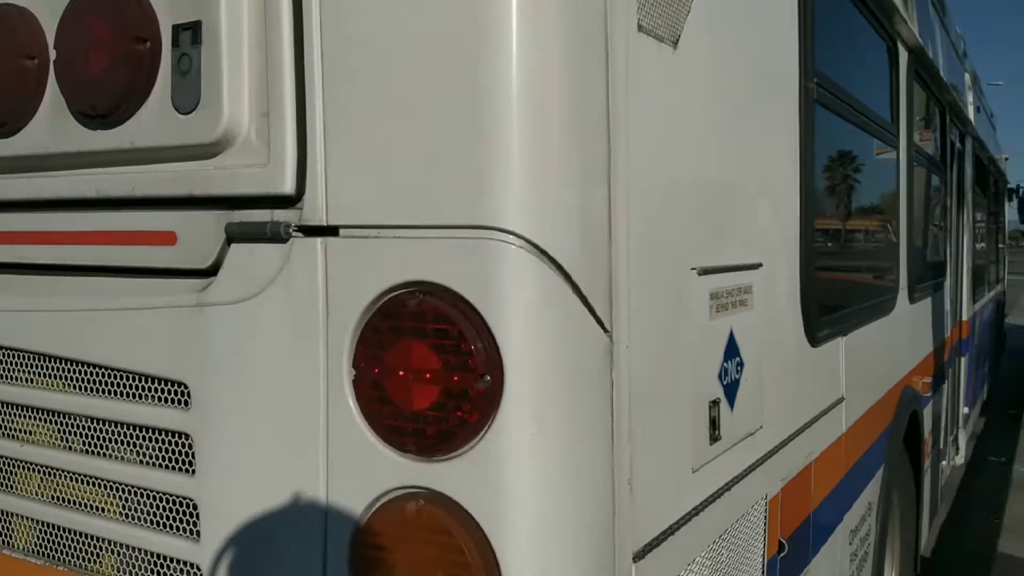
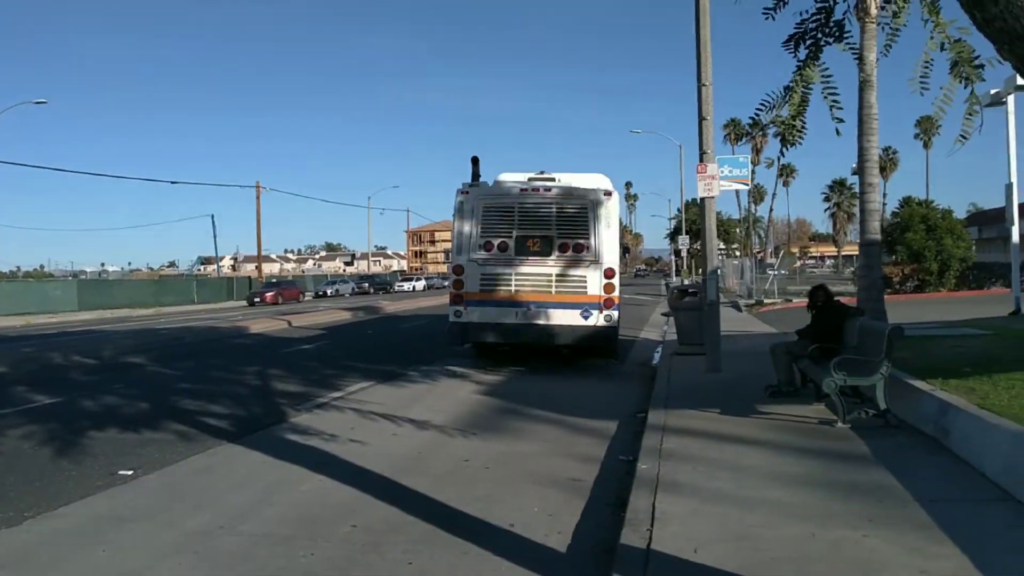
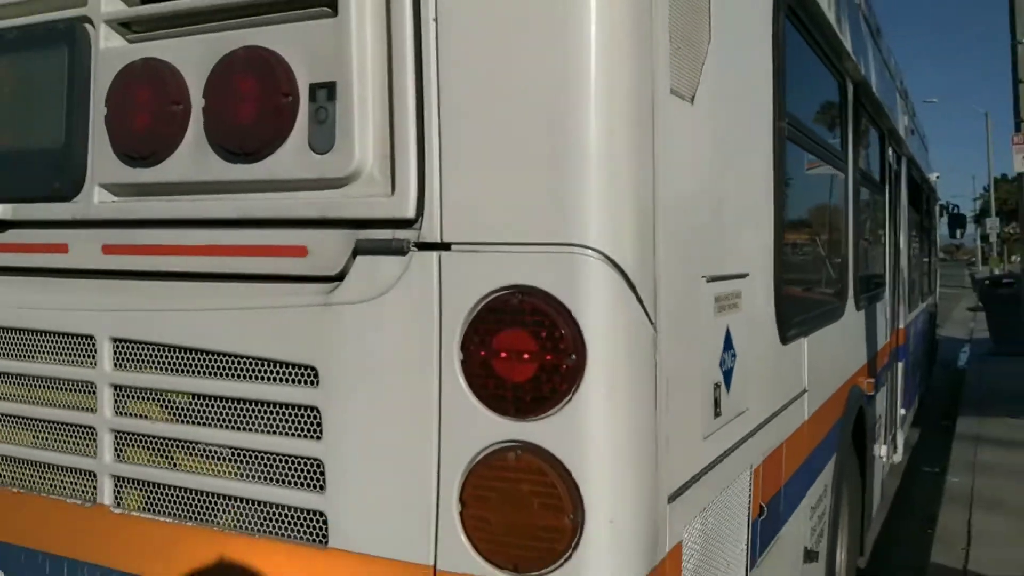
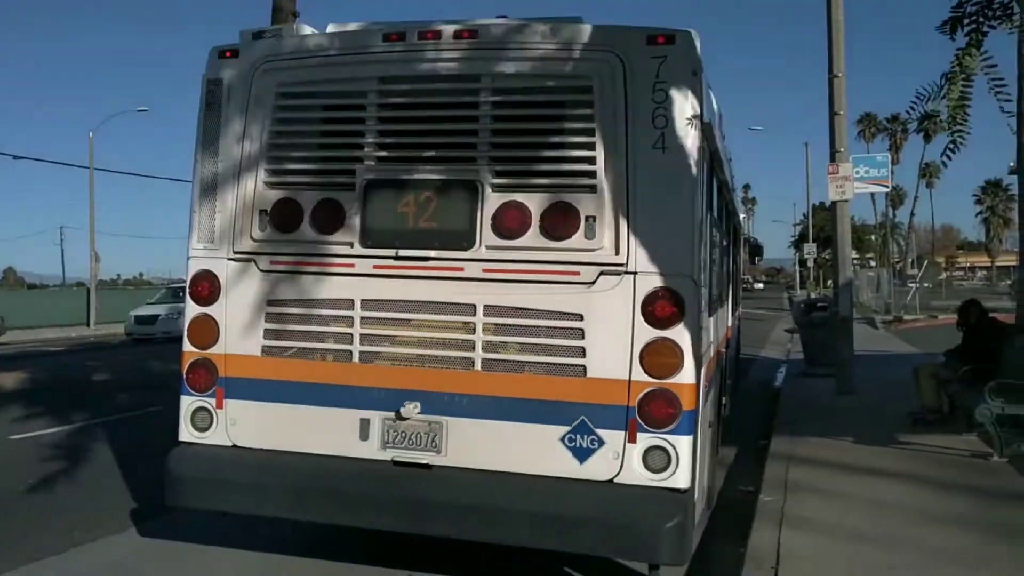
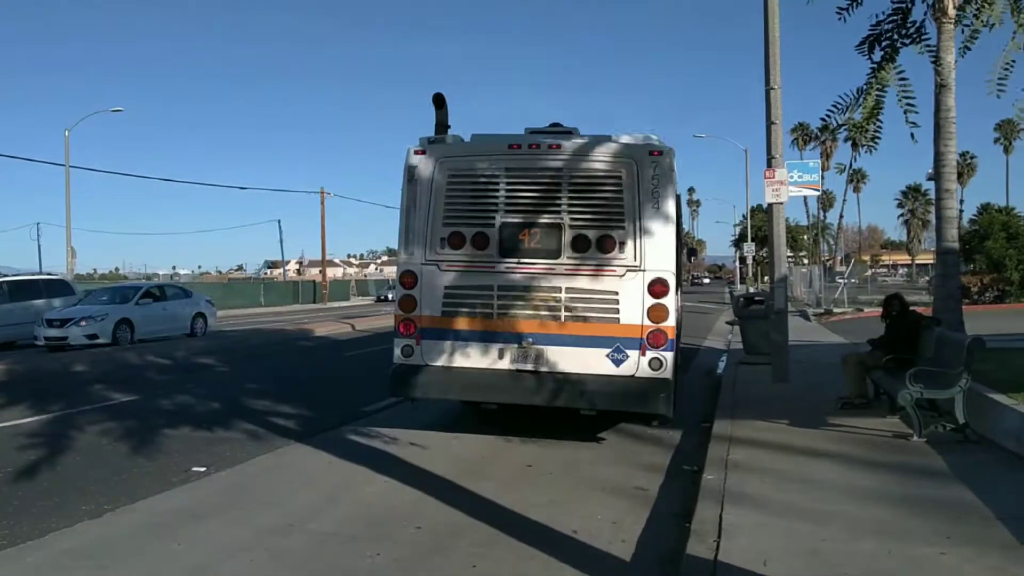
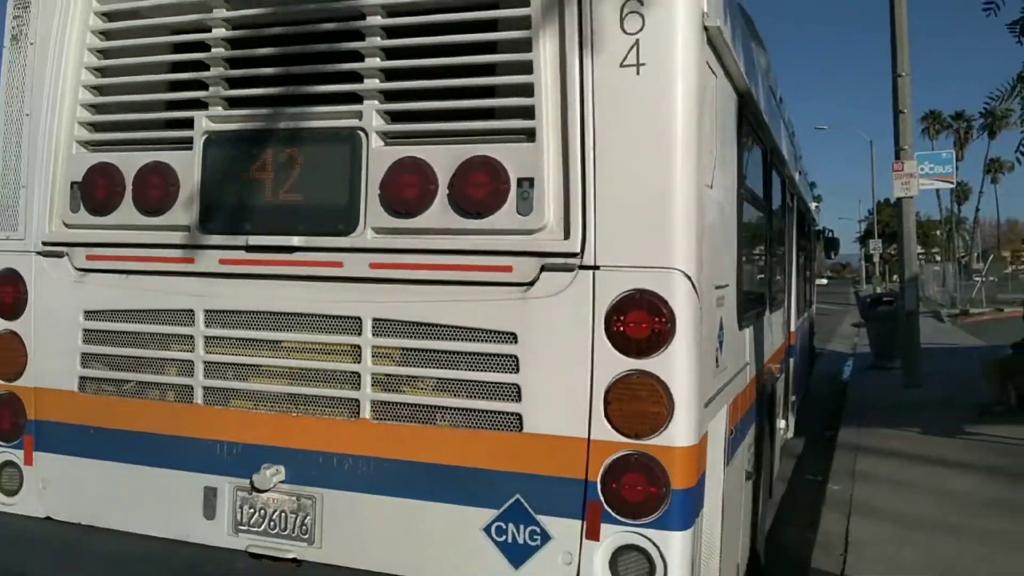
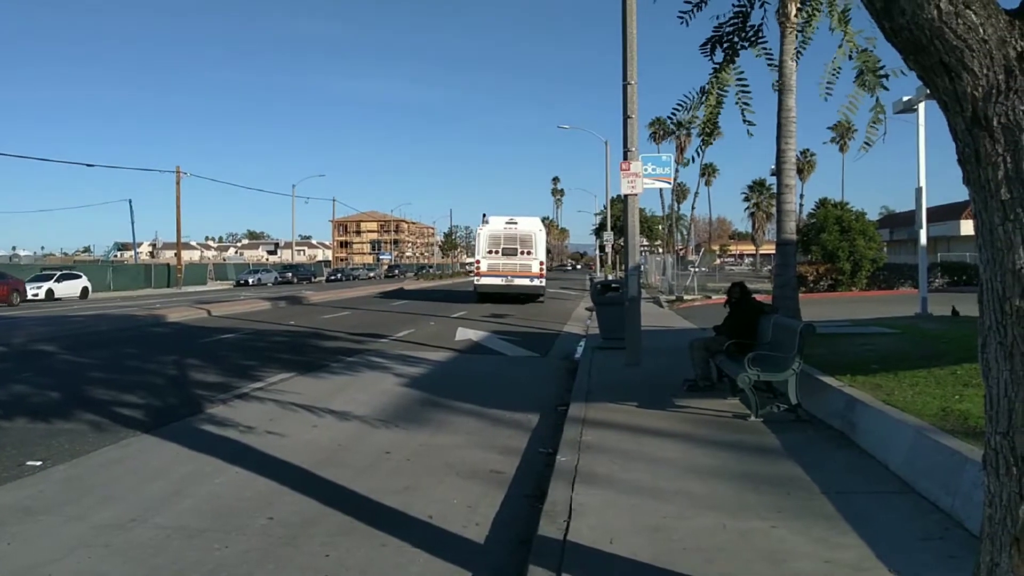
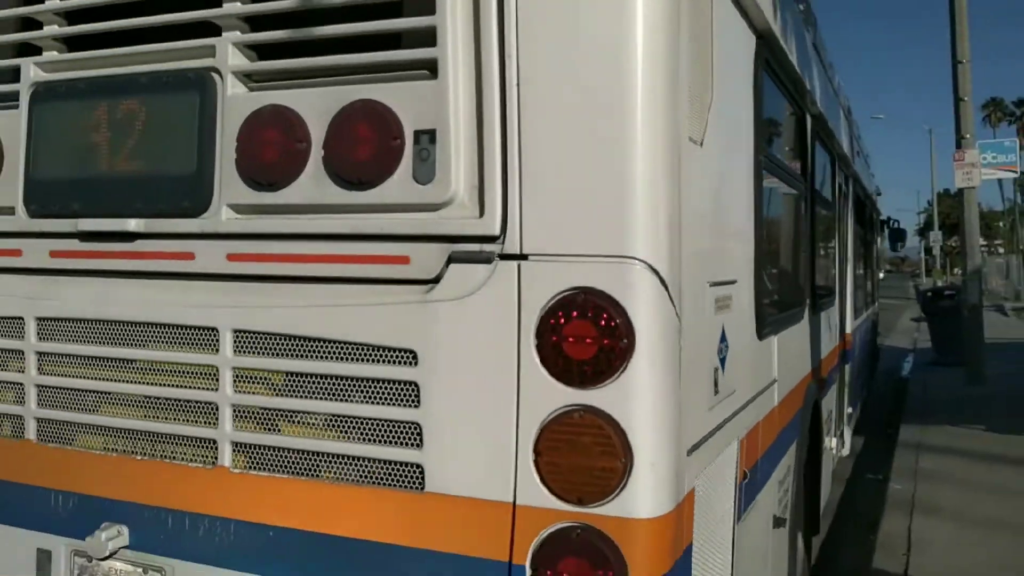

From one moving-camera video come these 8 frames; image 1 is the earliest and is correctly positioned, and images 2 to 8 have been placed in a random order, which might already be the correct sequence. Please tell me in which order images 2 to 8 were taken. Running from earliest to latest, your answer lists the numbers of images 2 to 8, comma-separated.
3, 8, 6, 4, 5, 2, 7
